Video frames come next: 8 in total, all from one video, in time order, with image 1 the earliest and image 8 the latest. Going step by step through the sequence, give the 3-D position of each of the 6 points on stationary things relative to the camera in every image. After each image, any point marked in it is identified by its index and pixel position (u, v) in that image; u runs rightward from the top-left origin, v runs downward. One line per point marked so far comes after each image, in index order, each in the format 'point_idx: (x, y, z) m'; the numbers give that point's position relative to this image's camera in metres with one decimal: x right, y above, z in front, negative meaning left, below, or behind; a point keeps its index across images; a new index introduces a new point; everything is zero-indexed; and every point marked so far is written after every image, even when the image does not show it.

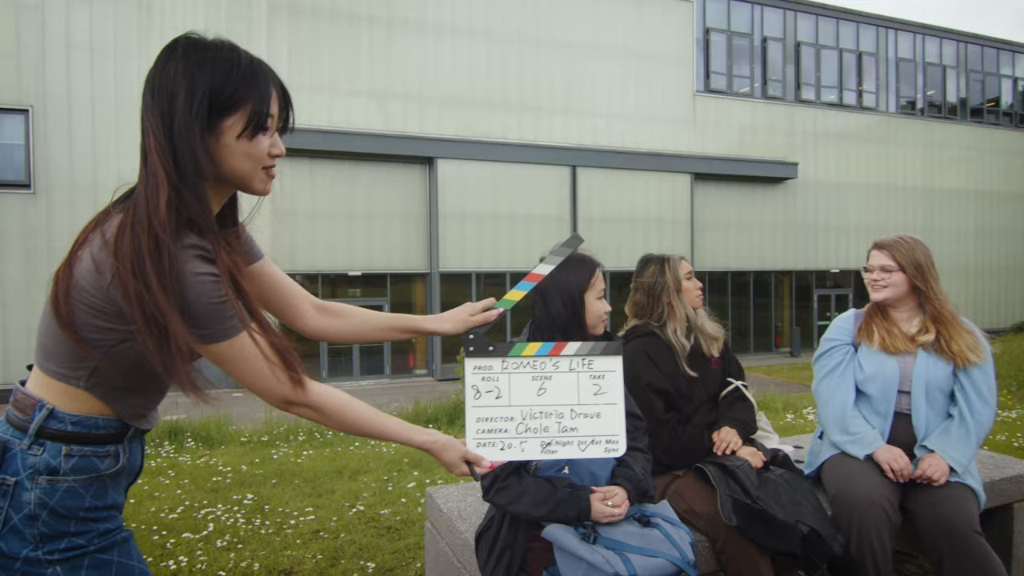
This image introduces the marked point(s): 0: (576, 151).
0: (+1.6, +3.4, +16.2) m
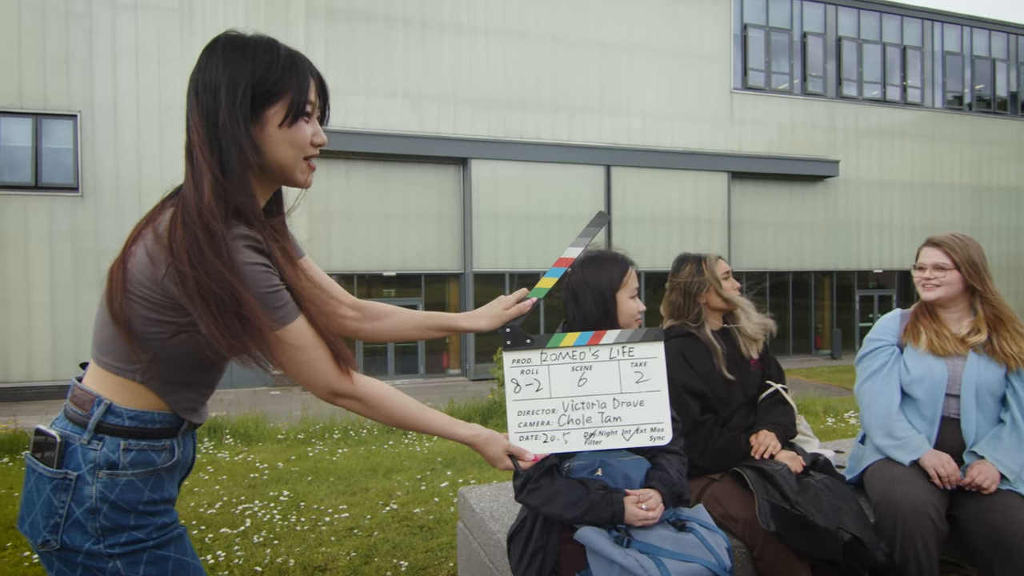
0: (+2.4, +3.4, +16.1) m
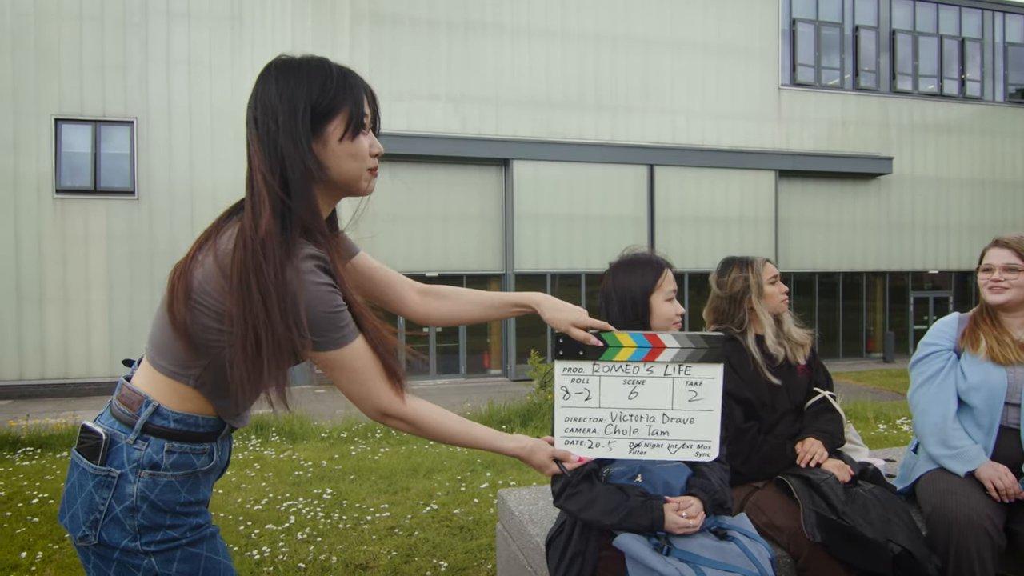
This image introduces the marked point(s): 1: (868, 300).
0: (+3.4, +3.4, +15.9) m
1: (+10.1, -0.3, +18.5) m
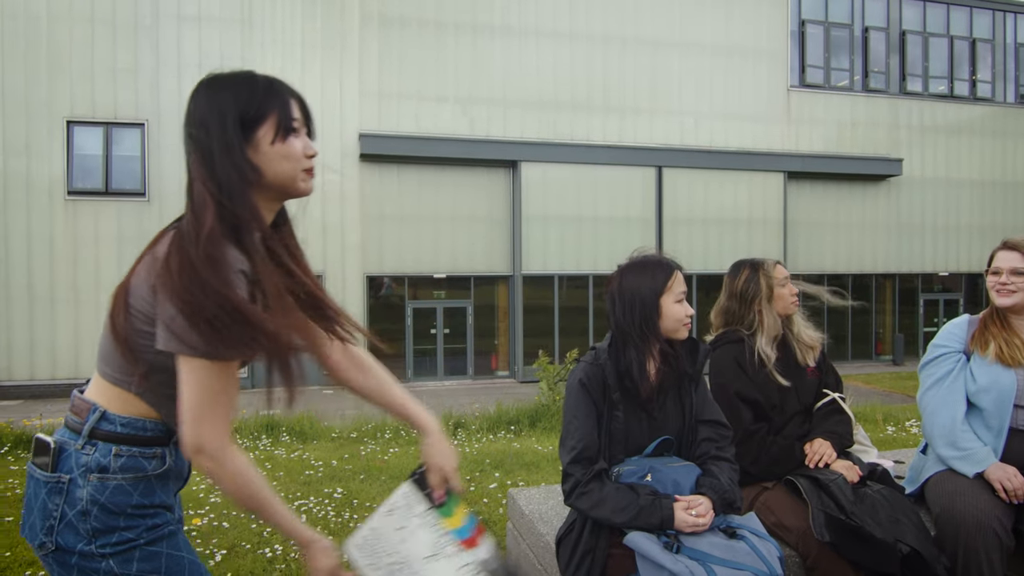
0: (+3.6, +3.3, +15.9) m
1: (+10.3, -0.4, +18.4) m
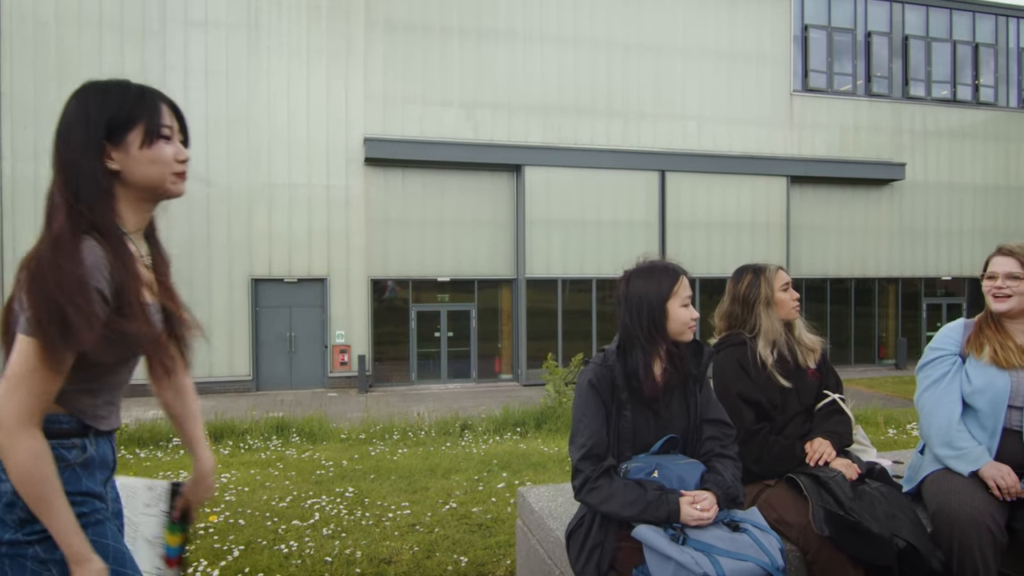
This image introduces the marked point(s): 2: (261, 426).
0: (+3.7, +3.3, +16.0) m
1: (+10.4, -0.5, +18.4) m
2: (-2.5, -1.3, +6.4) m
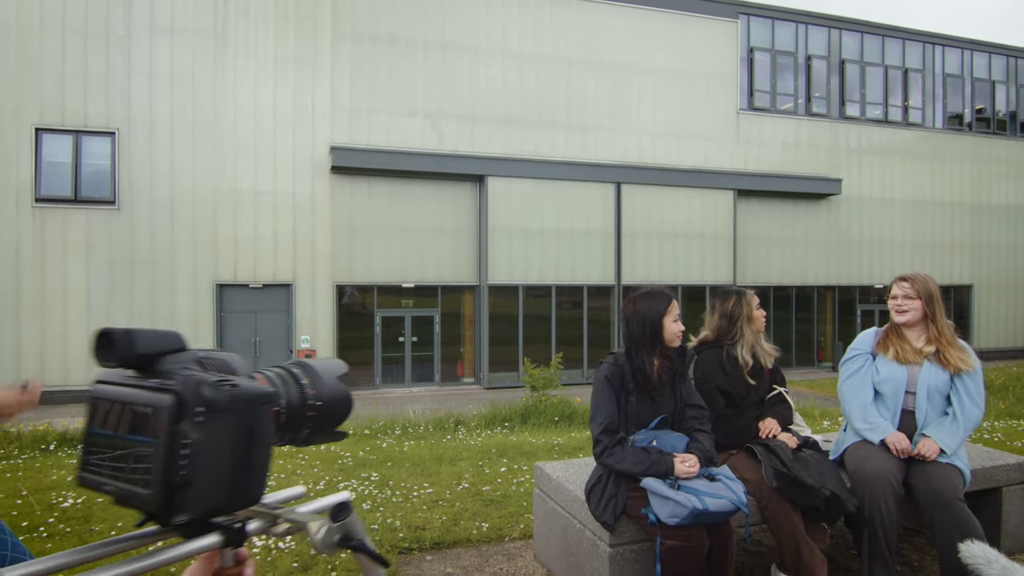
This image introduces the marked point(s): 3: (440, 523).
0: (+2.9, +3.1, +17.0) m
1: (+9.4, -0.8, +19.9) m
2: (-2.6, -1.5, +7.0) m
3: (-0.5, -1.5, +4.3) m
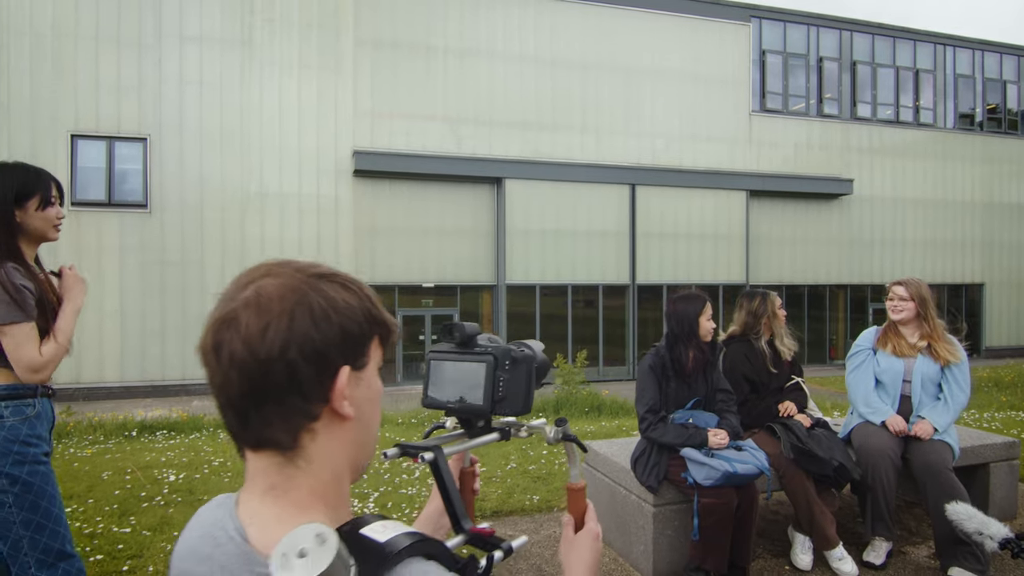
0: (+3.5, +3.1, +17.6) m
1: (+10.0, -0.7, +20.4) m
2: (-2.2, -1.5, +7.6) m
3: (-0.1, -1.6, +4.9) m
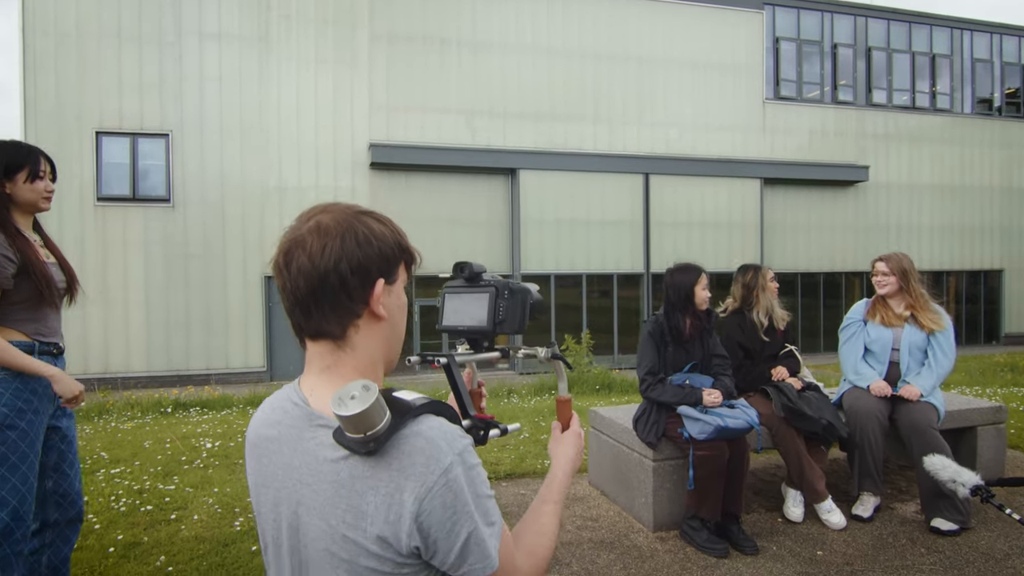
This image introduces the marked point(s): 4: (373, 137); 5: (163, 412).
0: (+3.8, +3.4, +17.8) m
1: (+10.4, -0.3, +20.5) m
2: (-2.0, -1.3, +8.0) m
3: (0.0, -1.4, +5.2) m
4: (-3.3, +3.7, +16.2) m
5: (-4.1, -1.4, +7.6) m
